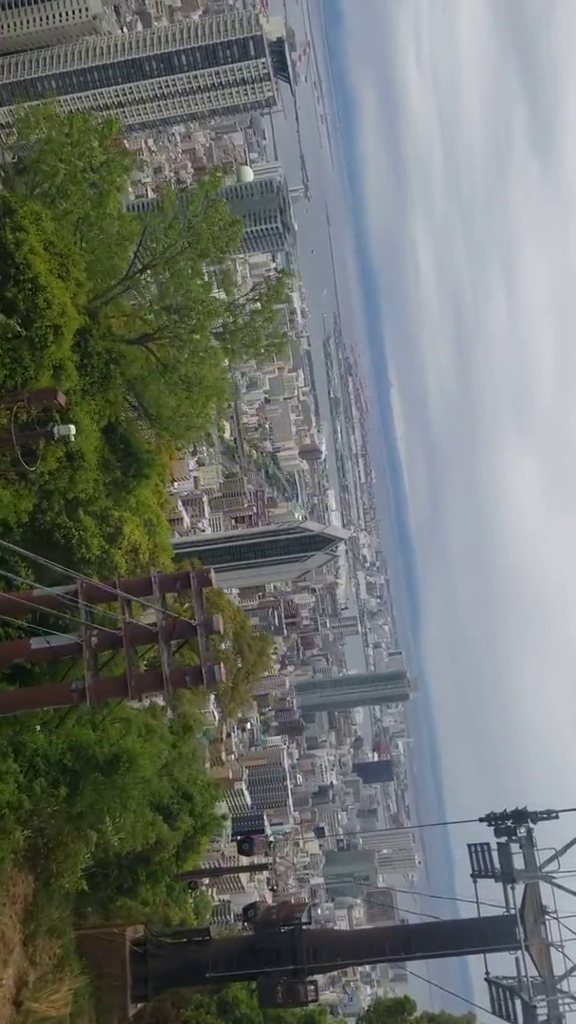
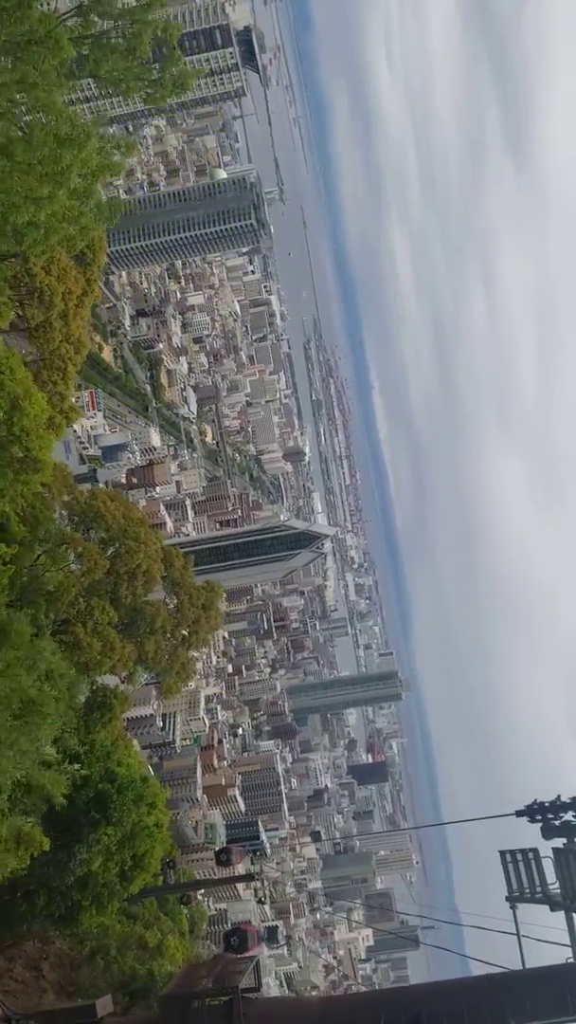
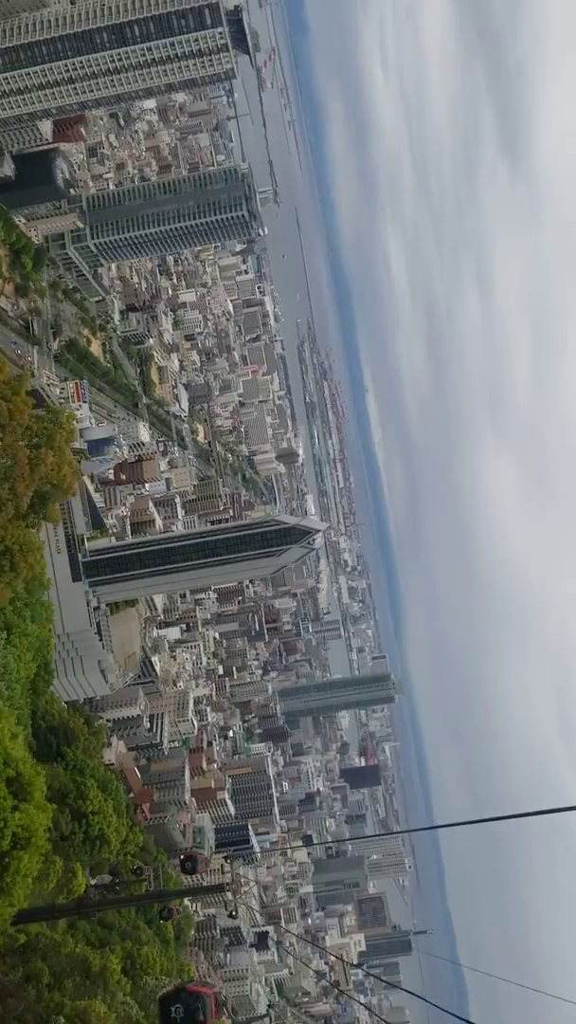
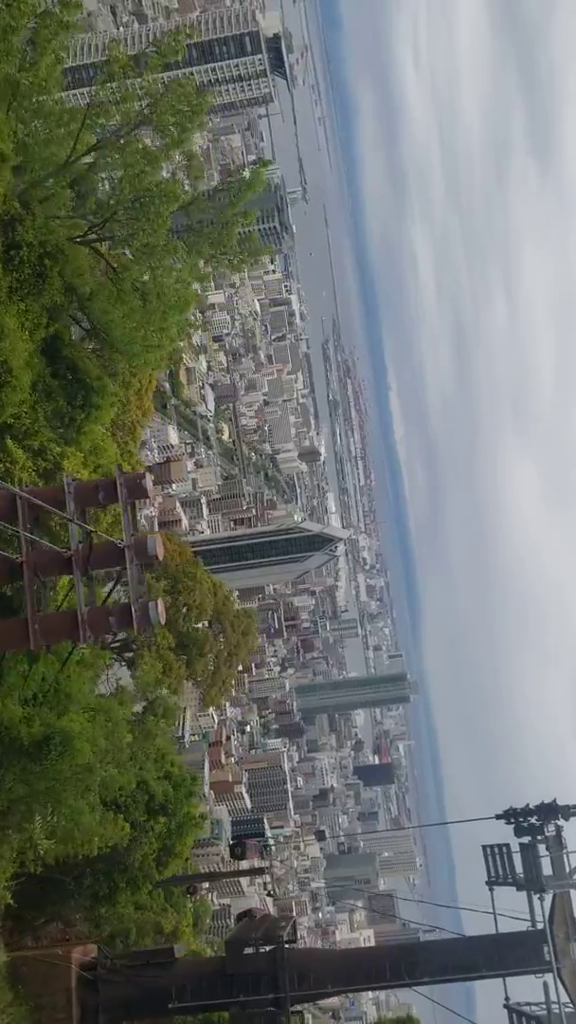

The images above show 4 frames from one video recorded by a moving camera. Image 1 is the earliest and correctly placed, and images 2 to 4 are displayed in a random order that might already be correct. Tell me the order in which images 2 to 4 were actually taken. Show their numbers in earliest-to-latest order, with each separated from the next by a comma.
4, 2, 3
